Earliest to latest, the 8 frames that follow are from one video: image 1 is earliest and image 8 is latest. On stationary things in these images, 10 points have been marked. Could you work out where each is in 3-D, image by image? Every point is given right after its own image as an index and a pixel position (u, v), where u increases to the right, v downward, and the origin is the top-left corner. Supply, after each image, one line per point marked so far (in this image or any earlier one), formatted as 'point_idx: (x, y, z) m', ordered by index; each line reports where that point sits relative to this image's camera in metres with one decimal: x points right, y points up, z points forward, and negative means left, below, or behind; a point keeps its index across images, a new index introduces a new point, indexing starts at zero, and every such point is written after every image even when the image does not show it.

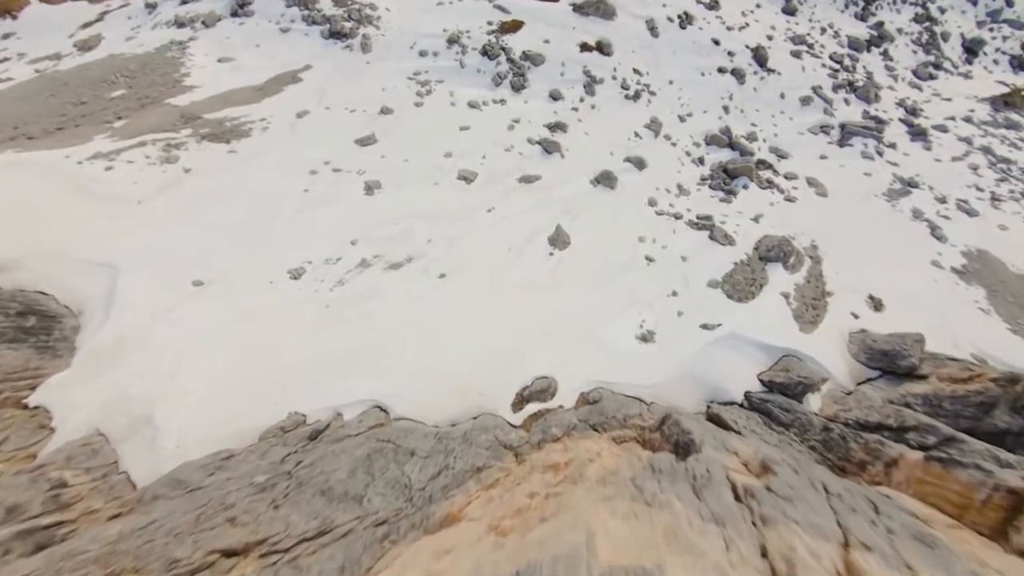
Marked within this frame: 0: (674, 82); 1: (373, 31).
0: (+6.8, +8.6, +17.2) m
1: (-5.1, +9.4, +15.0) m
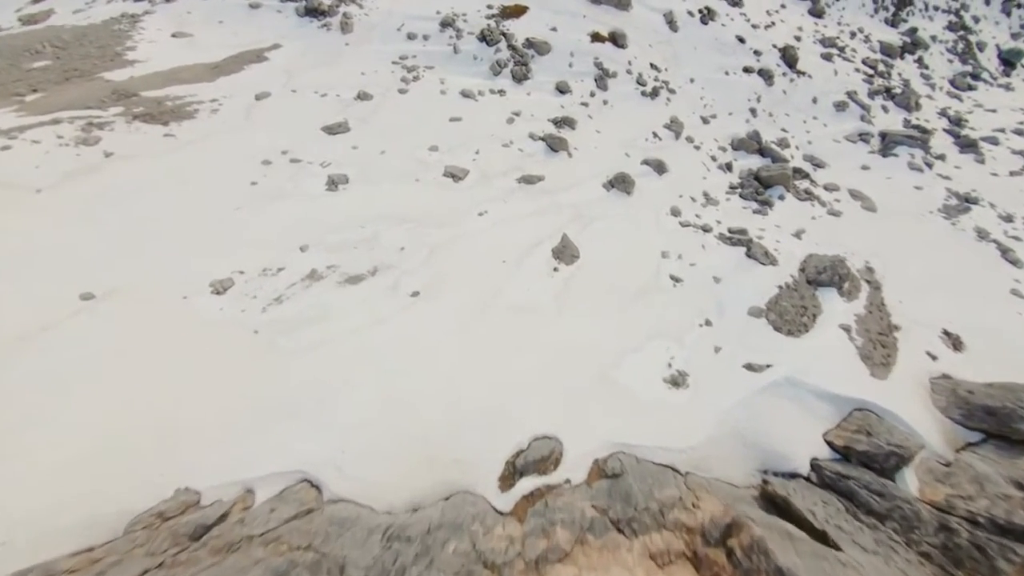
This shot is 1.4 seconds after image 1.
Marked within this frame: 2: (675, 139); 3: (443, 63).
0: (+6.8, +7.7, +15.3) m
1: (-5.0, +8.9, +13.1) m
2: (+5.3, +4.8, +13.3) m
3: (-2.2, +6.9, +12.7) m
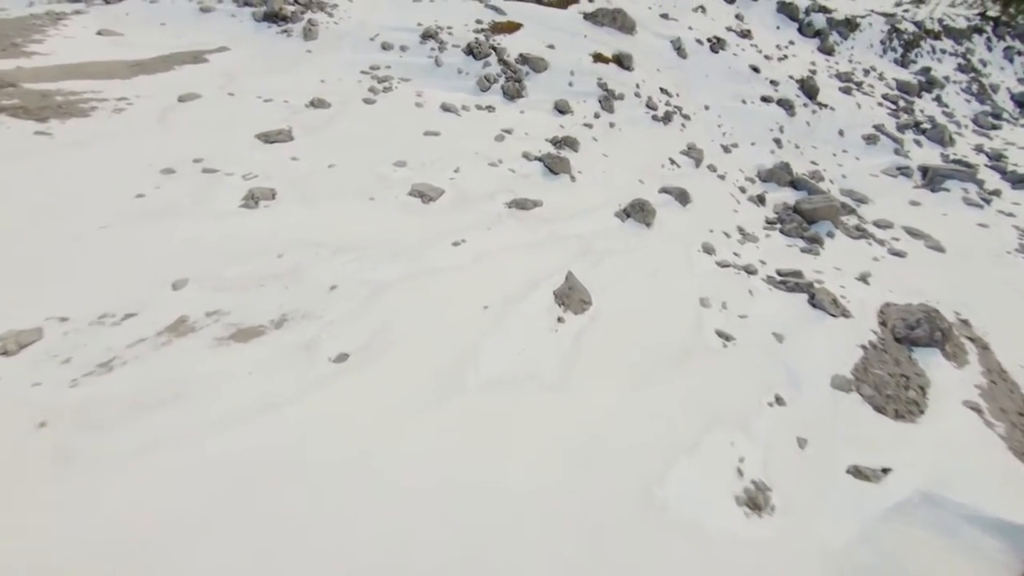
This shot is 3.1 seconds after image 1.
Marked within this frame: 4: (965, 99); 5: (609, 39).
0: (+6.5, +5.9, +13.6) m
1: (-5.2, +7.5, +11.4) m
2: (+5.0, +3.3, +11.2) m
3: (-2.4, +5.6, +10.8) m
4: (+21.0, +8.8, +19.2) m
5: (+3.2, +8.3, +13.8) m
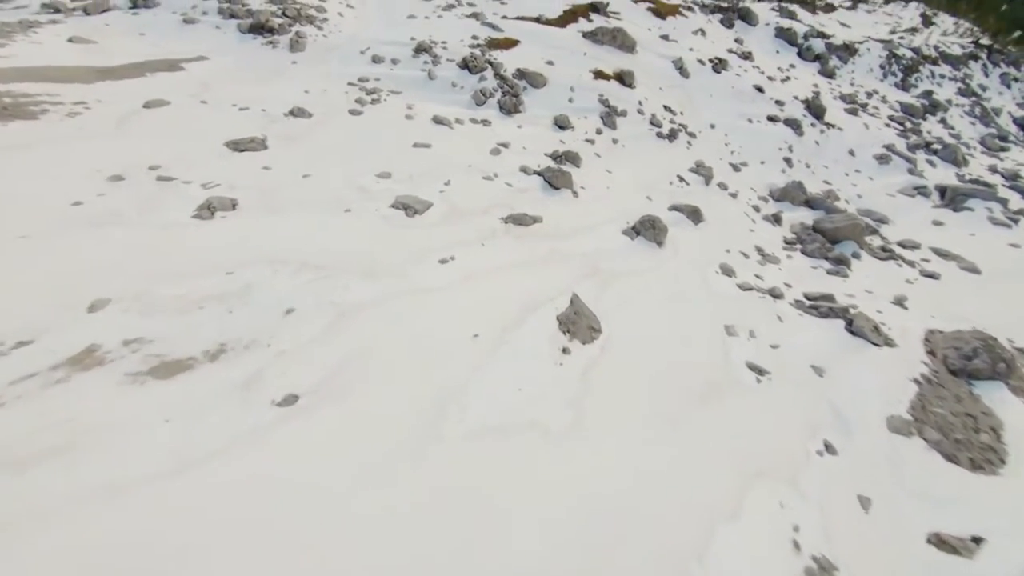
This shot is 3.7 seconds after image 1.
0: (+6.4, +5.1, +13.0) m
1: (-5.3, +6.9, +10.9) m
2: (+4.9, +2.7, +10.5) m
3: (-2.5, +5.0, +10.2) m
4: (+20.9, +7.6, +18.9) m
5: (+3.1, +7.5, +13.4) m
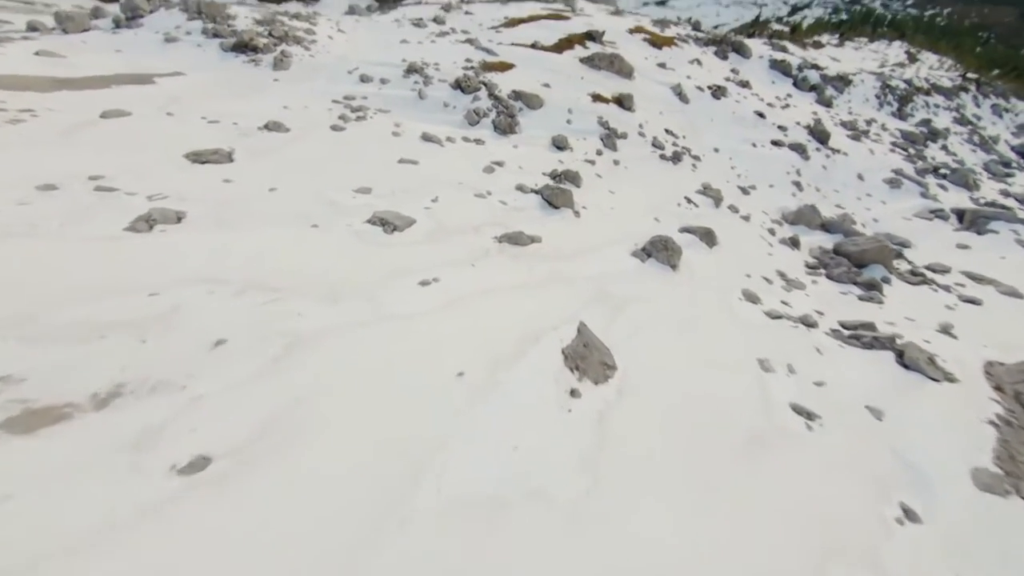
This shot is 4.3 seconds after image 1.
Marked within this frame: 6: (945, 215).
0: (+6.3, +4.2, +12.5) m
1: (-5.4, +6.1, +10.5) m
2: (+4.8, +2.0, +9.8) m
3: (-2.6, +4.3, +9.6) m
4: (+20.7, +6.3, +18.7) m
5: (+3.0, +6.5, +13.1) m
6: (+12.7, +2.1, +12.1) m
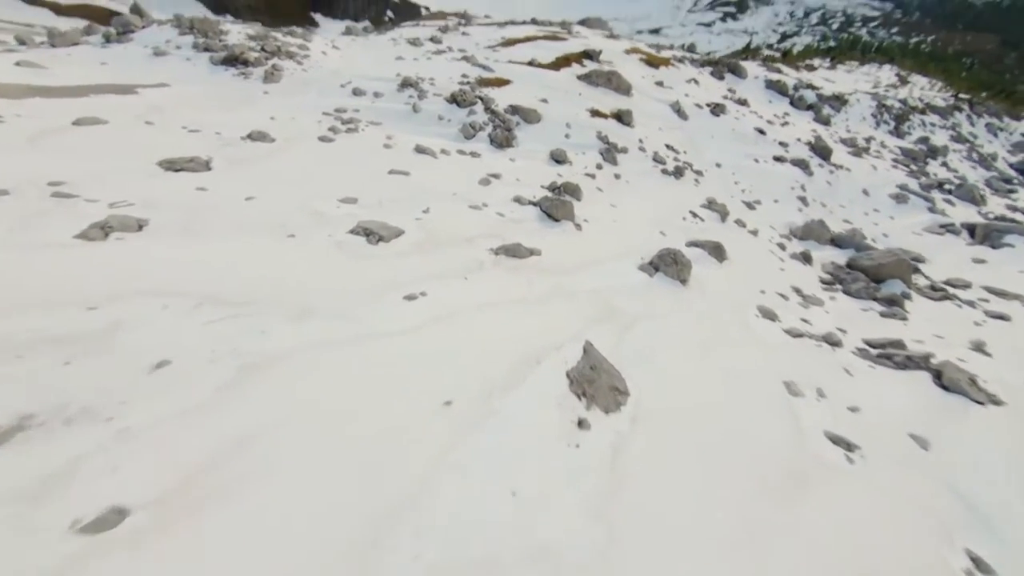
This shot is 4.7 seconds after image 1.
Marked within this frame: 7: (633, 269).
0: (+6.2, +3.7, +12.3) m
1: (-5.5, +5.6, +10.3) m
2: (+4.8, +1.6, +9.4) m
3: (-2.7, +3.8, +9.3) m
4: (+20.6, +5.5, +18.6) m
5: (+2.9, +5.9, +12.9) m
6: (+12.6, +1.7, +11.7) m
7: (+1.9, +0.3, +6.5) m
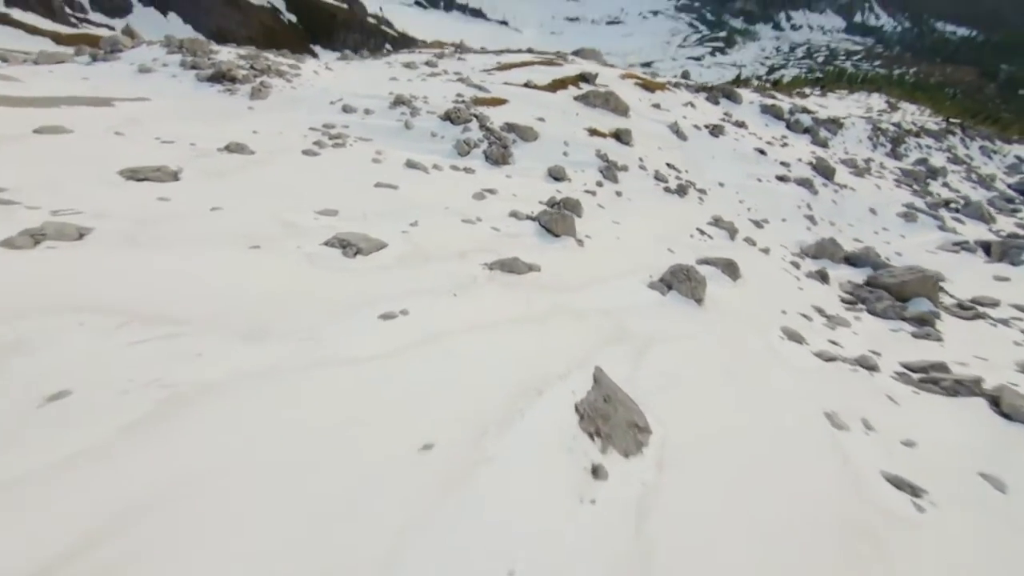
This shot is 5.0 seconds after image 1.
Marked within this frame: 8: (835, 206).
0: (+6.1, +3.0, +11.9) m
1: (-5.6, +5.0, +10.0) m
2: (+4.7, +1.1, +8.9) m
3: (-2.7, +3.3, +8.9) m
4: (+20.5, +4.5, +18.4) m
5: (+2.8, +5.2, +12.7) m
6: (+12.6, +1.1, +11.3) m
7: (+1.9, 0.0, +5.9) m
8: (+9.8, +2.5, +12.5) m
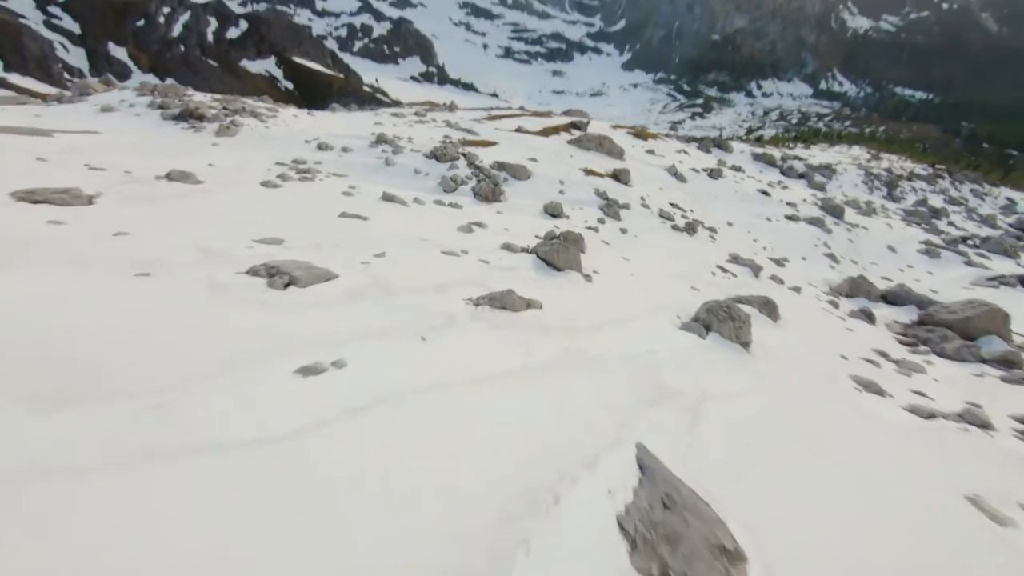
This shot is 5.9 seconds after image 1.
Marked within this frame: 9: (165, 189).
0: (+5.9, +1.8, +11.1) m
1: (-5.8, +3.7, +9.3) m
2: (+4.6, +0.3, +7.8) m
3: (-2.9, +2.3, +8.0) m
4: (+20.2, +2.7, +17.9) m
5: (+2.5, +3.8, +12.1) m
6: (+12.4, +0.1, +10.3) m
7: (+1.8, -0.4, +4.6) m
8: (+9.6, +1.3, +11.7) m
9: (-4.6, +1.3, +5.4) m
